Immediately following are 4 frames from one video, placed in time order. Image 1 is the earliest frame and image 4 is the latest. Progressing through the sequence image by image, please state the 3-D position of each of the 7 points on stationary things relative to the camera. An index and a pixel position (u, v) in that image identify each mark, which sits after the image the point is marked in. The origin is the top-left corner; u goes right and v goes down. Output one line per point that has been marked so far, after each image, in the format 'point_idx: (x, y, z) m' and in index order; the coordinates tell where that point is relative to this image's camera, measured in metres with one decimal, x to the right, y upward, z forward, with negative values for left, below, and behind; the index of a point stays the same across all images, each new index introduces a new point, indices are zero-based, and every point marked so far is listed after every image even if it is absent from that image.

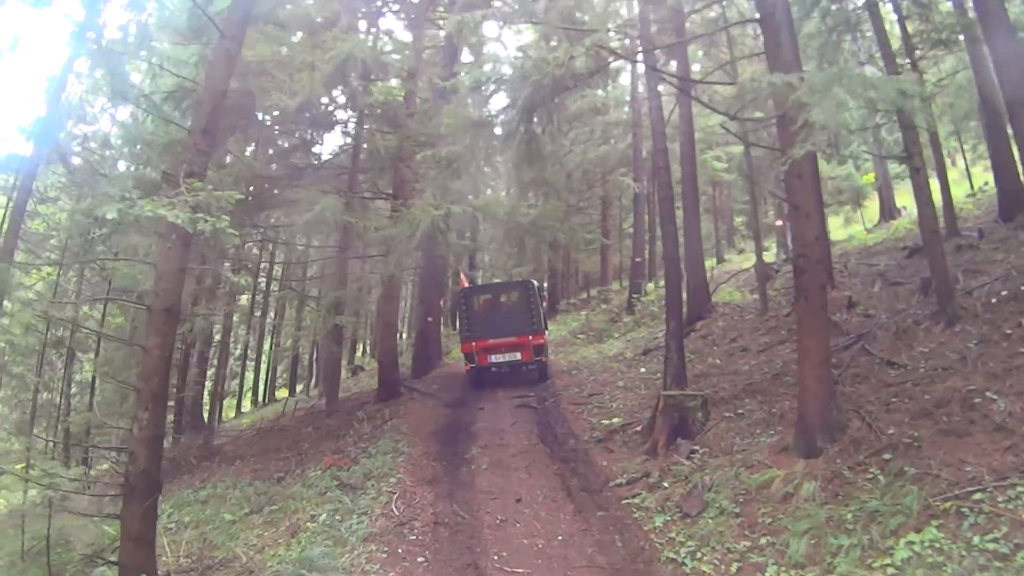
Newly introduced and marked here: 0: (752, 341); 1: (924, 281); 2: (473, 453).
0: (+5.3, -1.2, +13.9) m
1: (+8.7, +0.2, +13.2) m
2: (-0.7, -2.8, +10.3) m
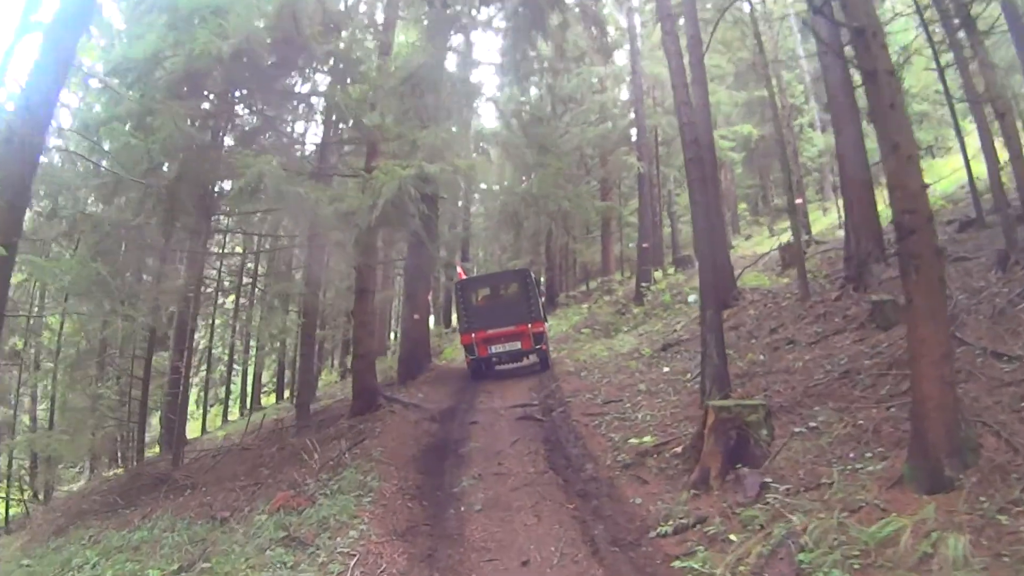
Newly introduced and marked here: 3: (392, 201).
0: (+5.3, -0.8, +11.6) m
1: (+8.6, +0.6, +10.9) m
2: (-0.6, -2.6, +8.0) m
3: (-2.1, +1.8, +10.8) m
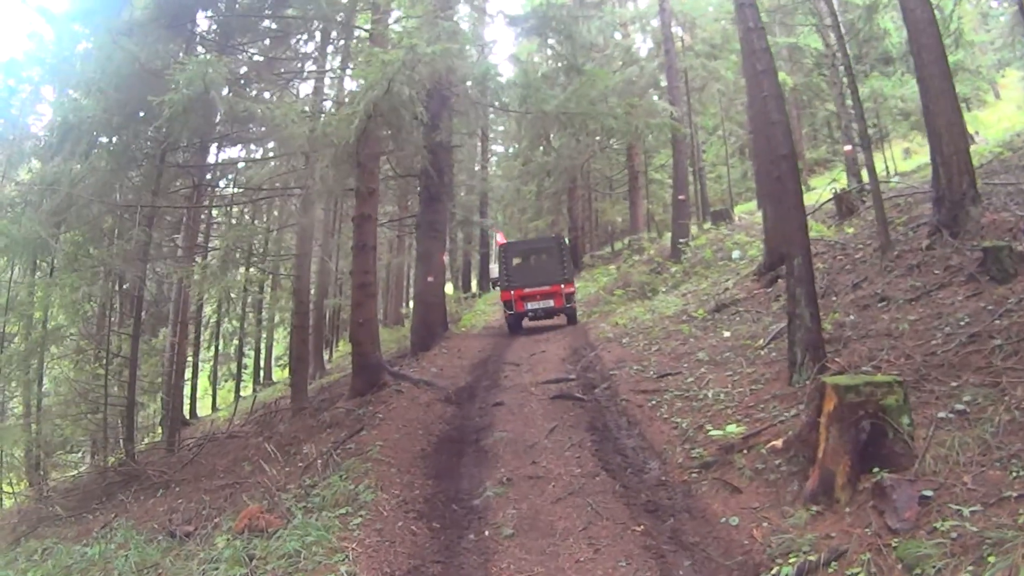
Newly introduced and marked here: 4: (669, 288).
0: (+5.7, 0.0, +9.5) m
1: (+9.0, +1.5, +8.6) m
2: (-0.2, -2.1, +6.2) m
3: (-1.7, +2.4, +8.7) m
4: (+4.3, 0.0, +17.1) m
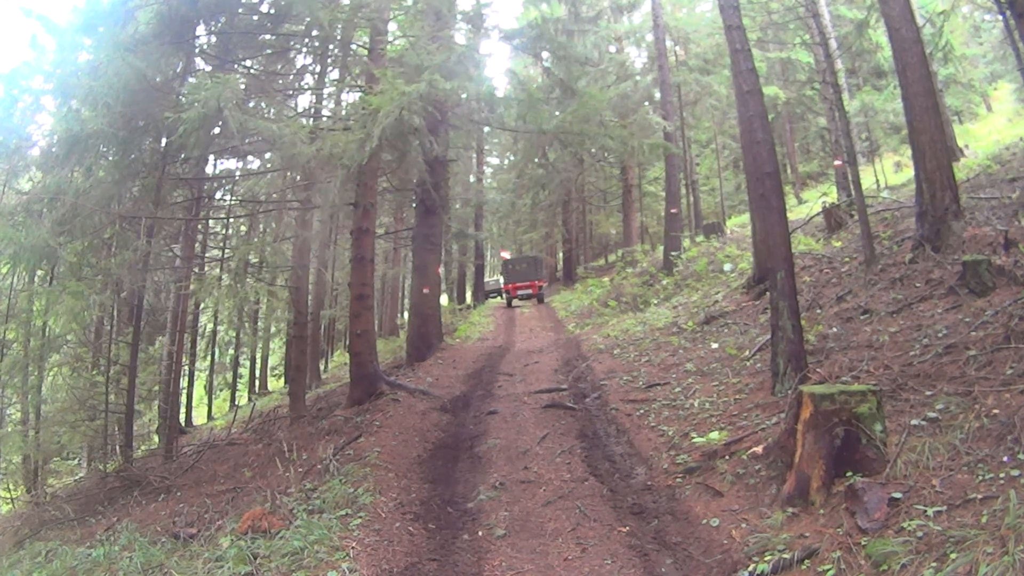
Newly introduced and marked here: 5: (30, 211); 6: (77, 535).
0: (+5.6, -0.2, +9.8) m
1: (+8.9, +1.3, +9.0) m
2: (-0.3, -2.2, +6.4) m
3: (-1.8, +2.2, +9.0) m
4: (+4.1, -0.3, +17.4) m
5: (-7.8, +1.2, +10.1) m
6: (-6.0, -3.4, +8.6) m
